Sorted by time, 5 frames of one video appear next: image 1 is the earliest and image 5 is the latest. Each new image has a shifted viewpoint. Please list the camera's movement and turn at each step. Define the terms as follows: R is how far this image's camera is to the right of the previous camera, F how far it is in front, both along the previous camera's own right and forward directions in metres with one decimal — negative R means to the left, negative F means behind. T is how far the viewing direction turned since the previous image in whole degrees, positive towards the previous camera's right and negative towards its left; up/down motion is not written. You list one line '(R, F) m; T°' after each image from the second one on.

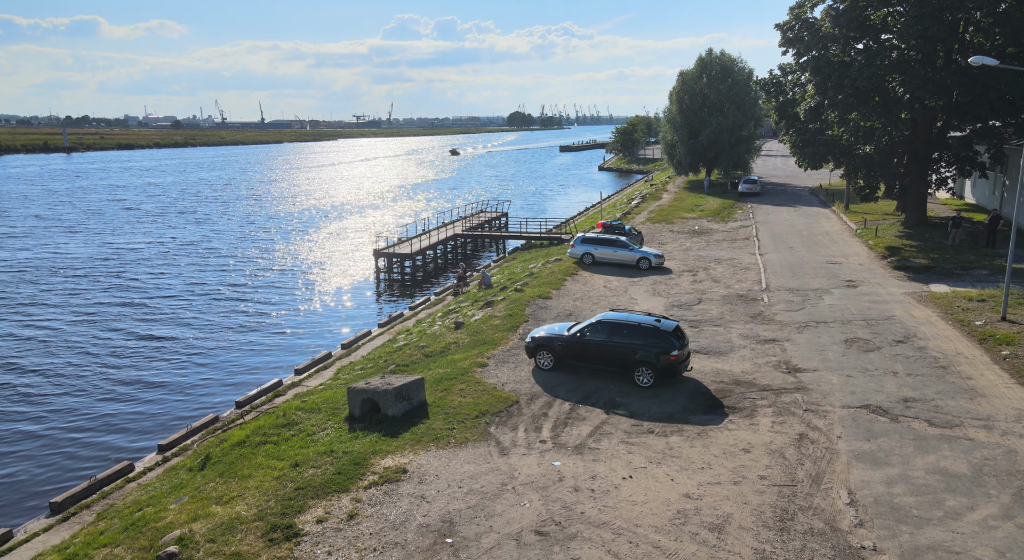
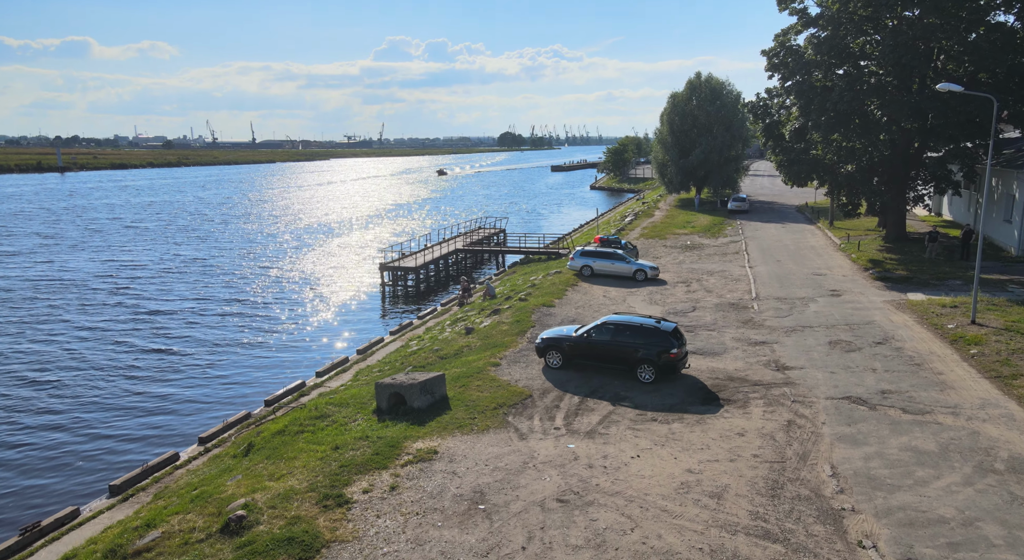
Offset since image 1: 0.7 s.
(-0.6, -1.5) m; +1°
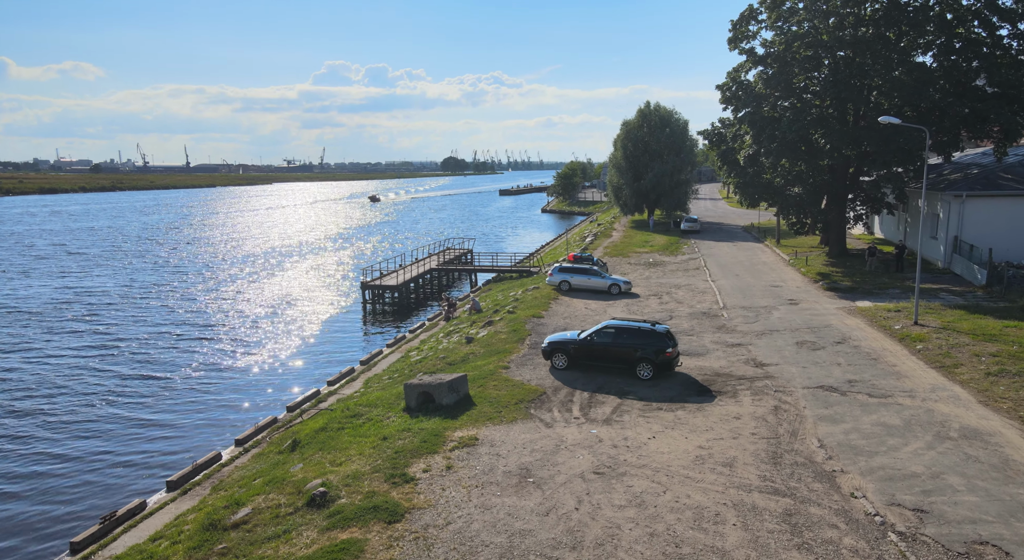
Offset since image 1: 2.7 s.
(-2.0, -1.7) m; +5°
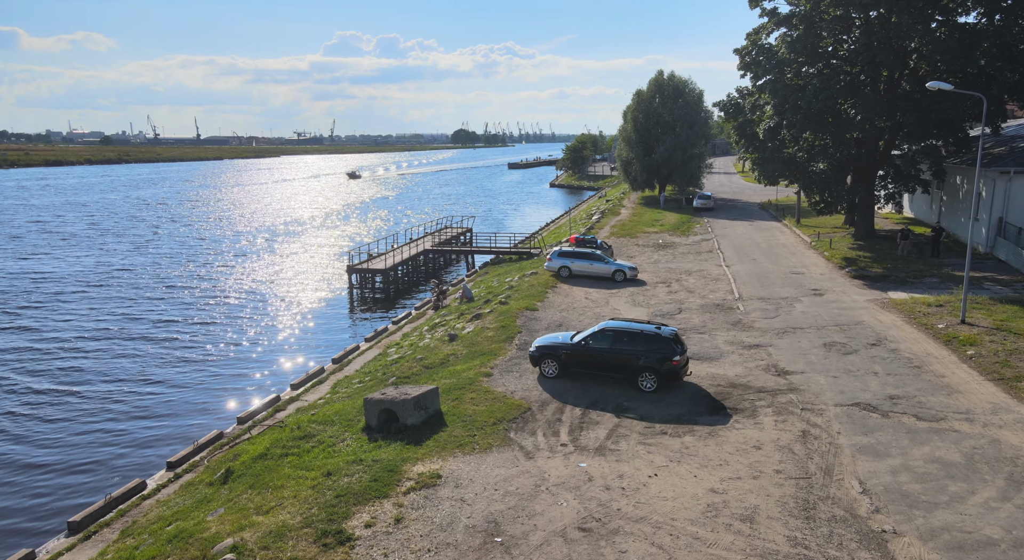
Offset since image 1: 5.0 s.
(+0.7, +2.9) m; -1°
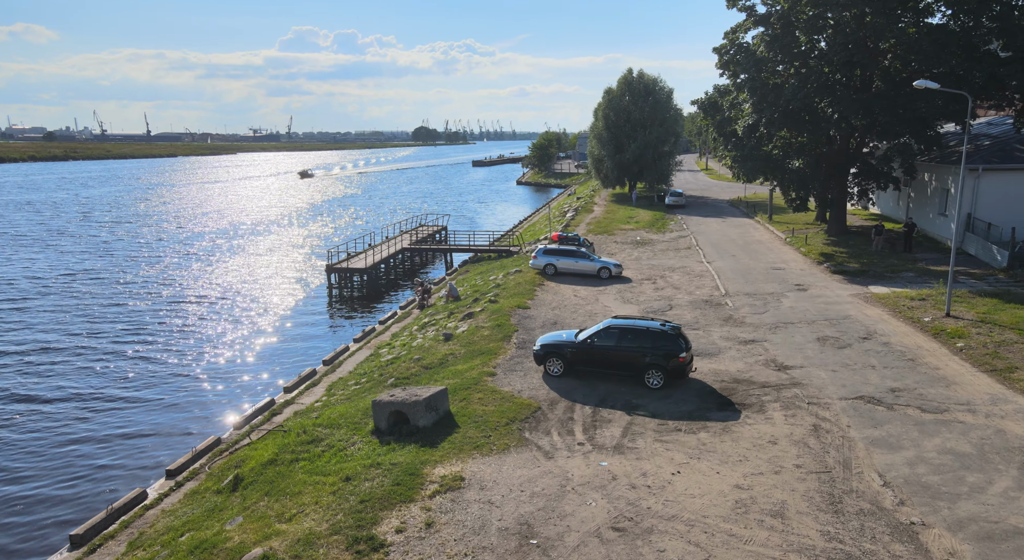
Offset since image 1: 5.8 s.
(-1.1, +0.2) m; +3°
